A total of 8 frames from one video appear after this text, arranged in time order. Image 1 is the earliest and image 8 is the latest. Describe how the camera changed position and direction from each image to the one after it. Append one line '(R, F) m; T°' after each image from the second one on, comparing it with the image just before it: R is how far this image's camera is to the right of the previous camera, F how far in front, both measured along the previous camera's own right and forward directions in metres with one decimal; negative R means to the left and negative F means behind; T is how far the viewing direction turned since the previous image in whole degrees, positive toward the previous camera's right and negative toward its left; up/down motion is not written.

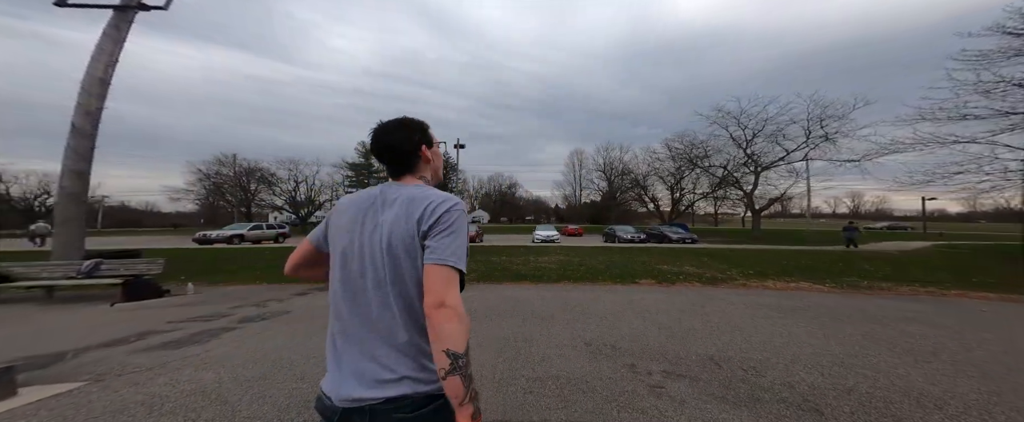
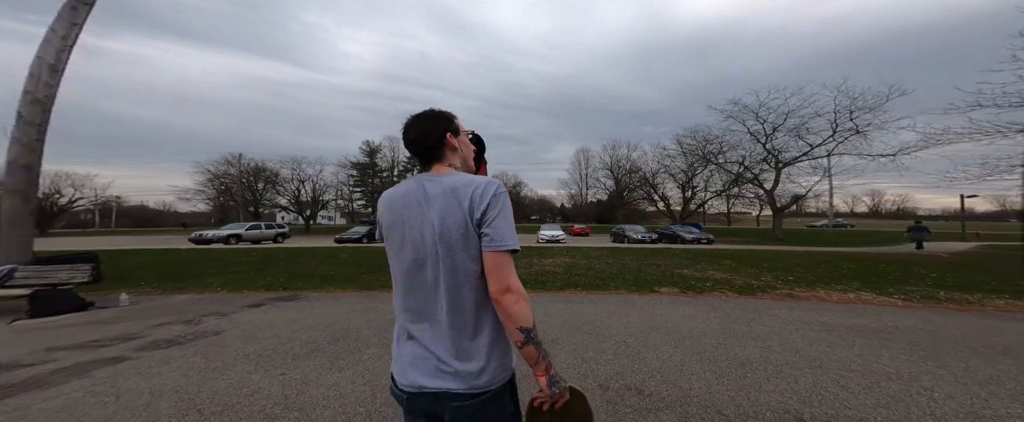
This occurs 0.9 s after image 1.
(+0.1, +0.8) m; -2°
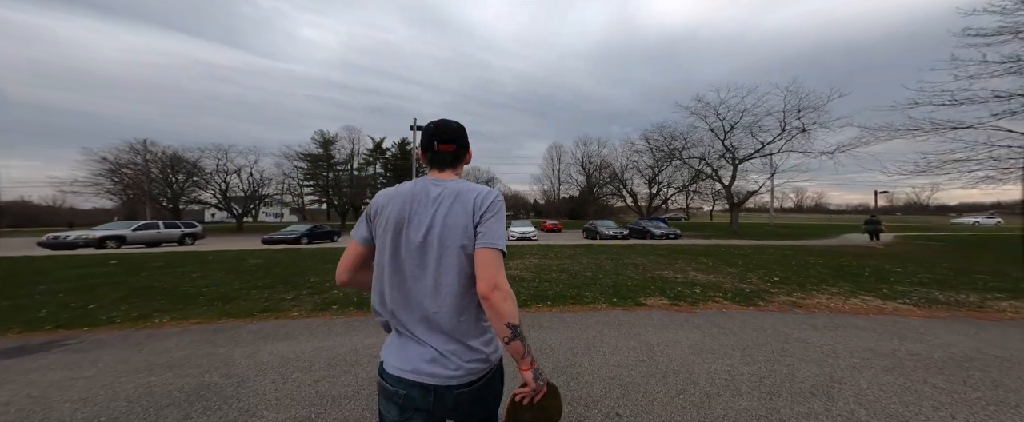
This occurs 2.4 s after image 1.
(+0.3, +1.4) m; +7°
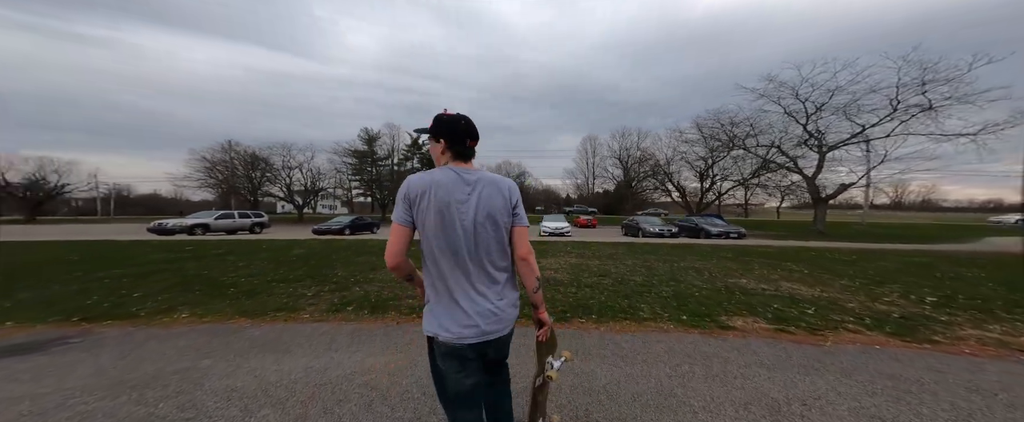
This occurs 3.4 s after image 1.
(-0.1, +1.1) m; -7°
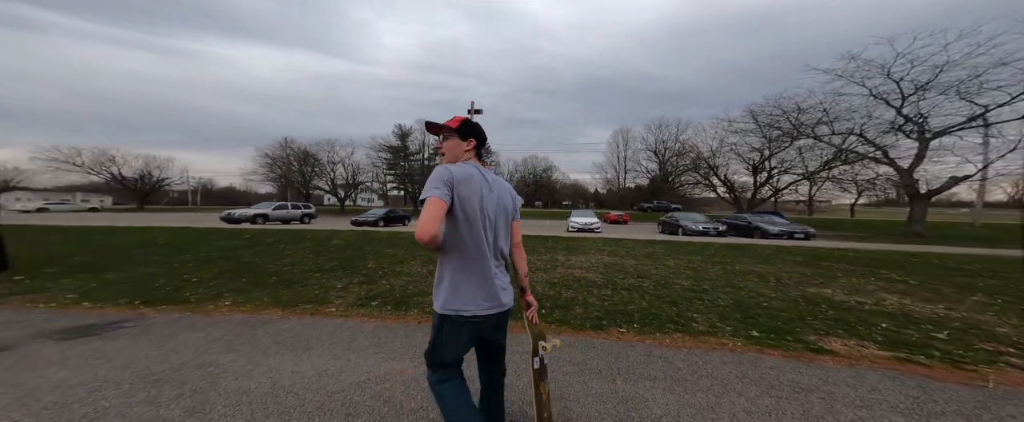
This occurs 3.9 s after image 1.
(0.0, +0.6) m; -5°
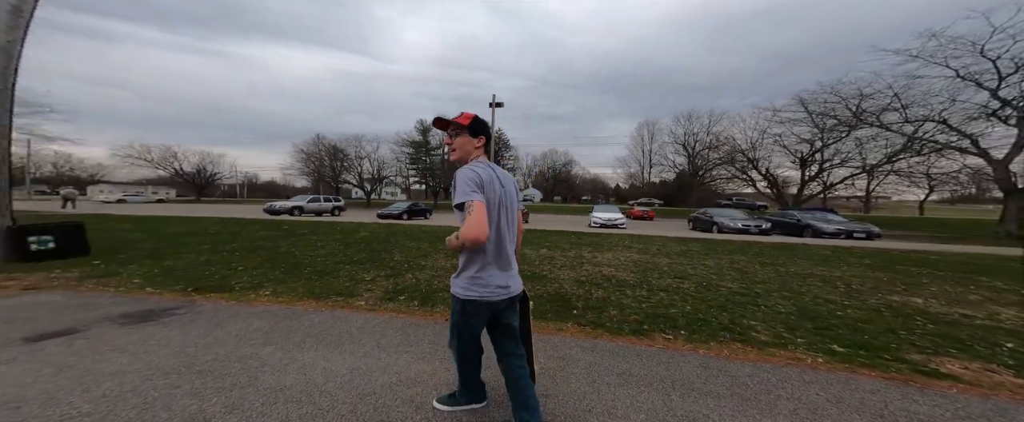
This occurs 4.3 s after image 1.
(-0.2, +0.4) m; -4°
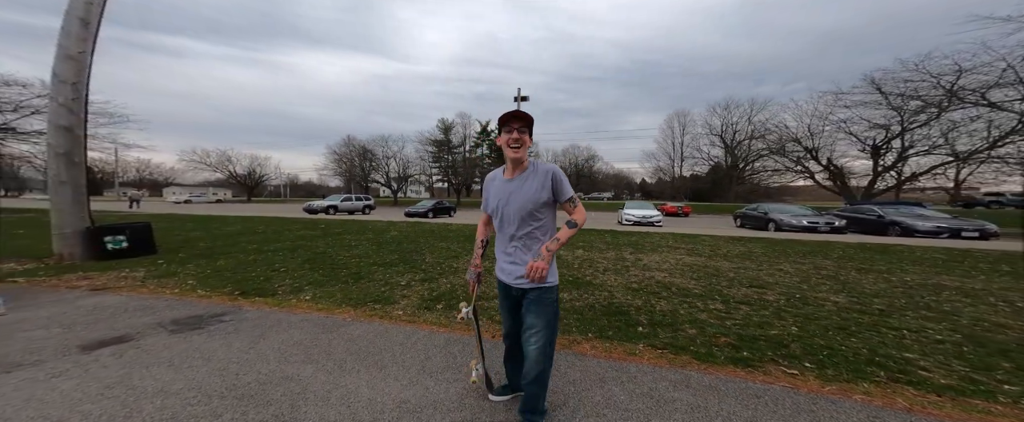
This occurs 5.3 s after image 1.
(-0.6, +0.8) m; -4°
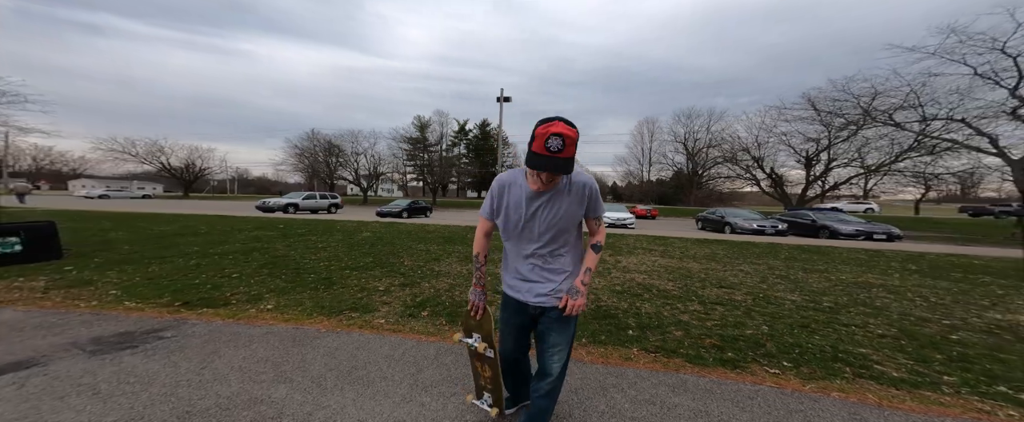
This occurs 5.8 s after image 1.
(-0.6, -0.1) m; +6°
